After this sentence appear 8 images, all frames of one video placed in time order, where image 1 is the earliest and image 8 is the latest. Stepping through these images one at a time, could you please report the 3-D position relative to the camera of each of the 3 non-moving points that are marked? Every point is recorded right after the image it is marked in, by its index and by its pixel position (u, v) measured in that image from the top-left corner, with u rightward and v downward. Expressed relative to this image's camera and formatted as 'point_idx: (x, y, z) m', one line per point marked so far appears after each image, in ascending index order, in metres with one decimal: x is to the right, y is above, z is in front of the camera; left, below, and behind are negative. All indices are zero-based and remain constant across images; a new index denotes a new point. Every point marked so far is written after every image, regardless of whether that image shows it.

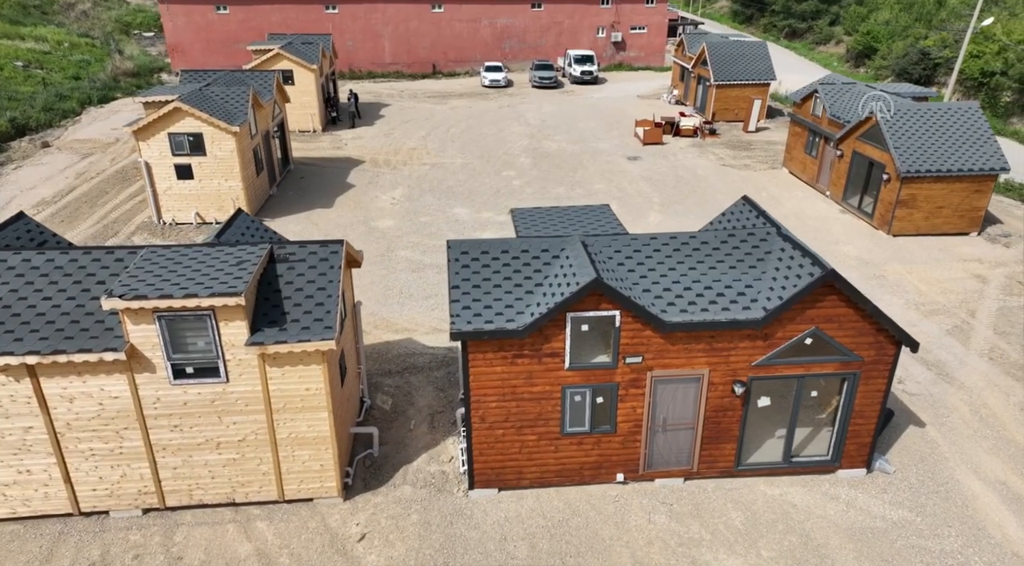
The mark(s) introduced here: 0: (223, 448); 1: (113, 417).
0: (-4.5, -2.5, +10.8) m
1: (-5.9, -2.0, +10.4) m
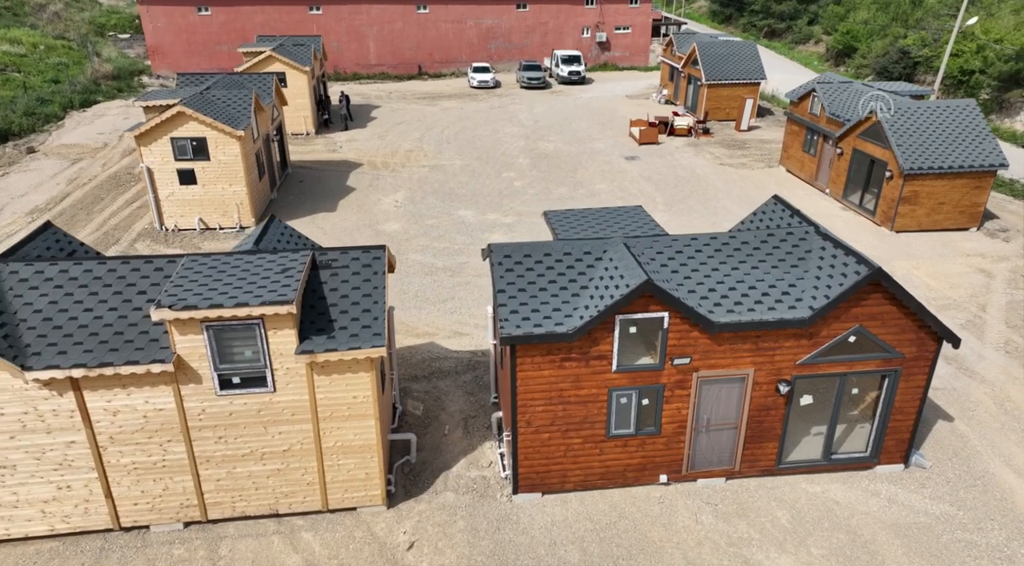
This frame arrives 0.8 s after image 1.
0: (-3.7, -2.7, +10.6) m
1: (-5.1, -2.1, +10.1) m
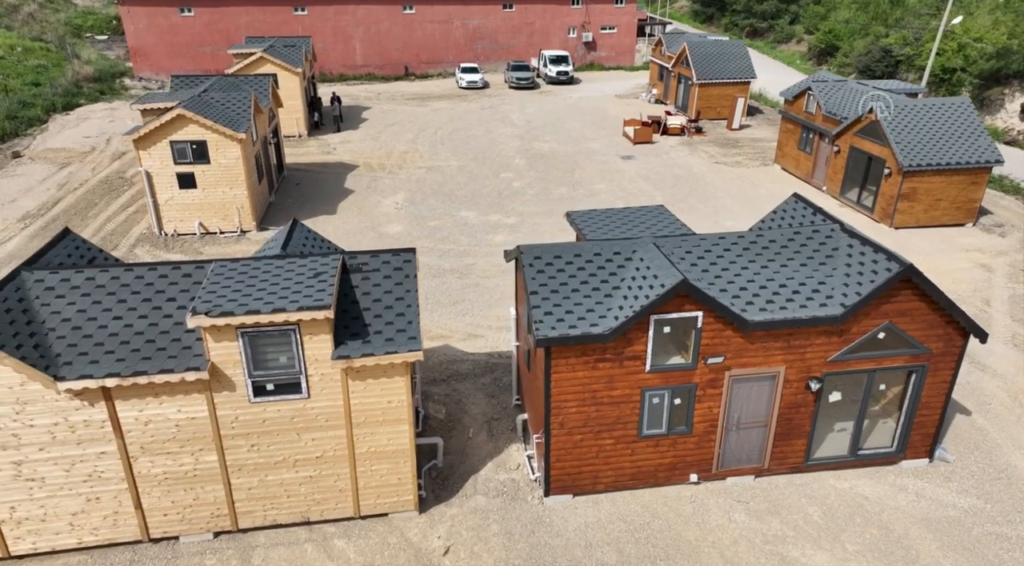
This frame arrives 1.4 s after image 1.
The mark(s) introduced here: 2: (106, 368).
0: (-3.2, -2.7, +10.5) m
1: (-4.6, -2.2, +10.0) m
2: (-5.3, -1.1, +9.2) m
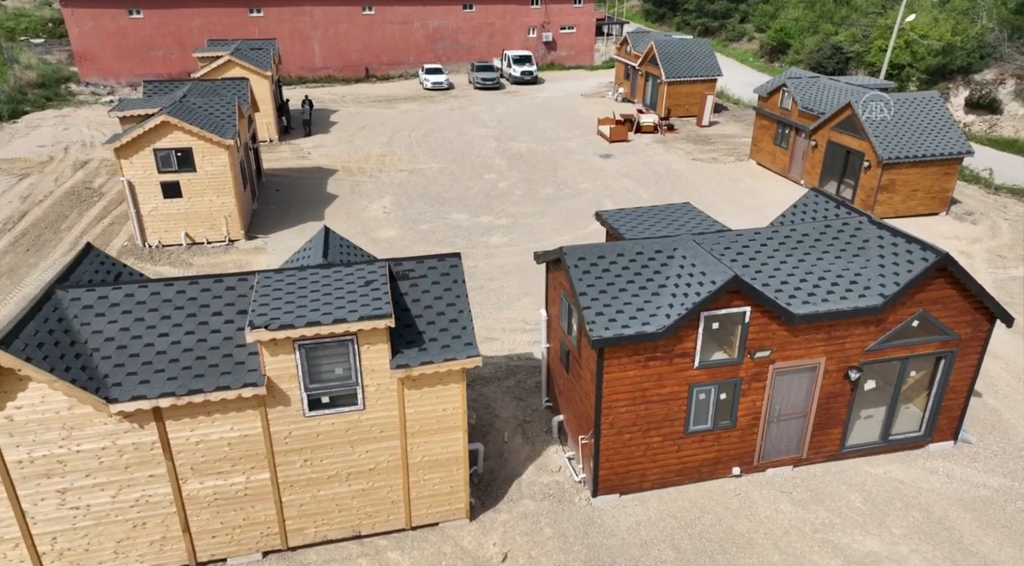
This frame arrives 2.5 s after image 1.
0: (-2.3, -2.9, +10.2) m
1: (-3.7, -2.4, +9.6) m
2: (-4.4, -1.3, +8.8) m
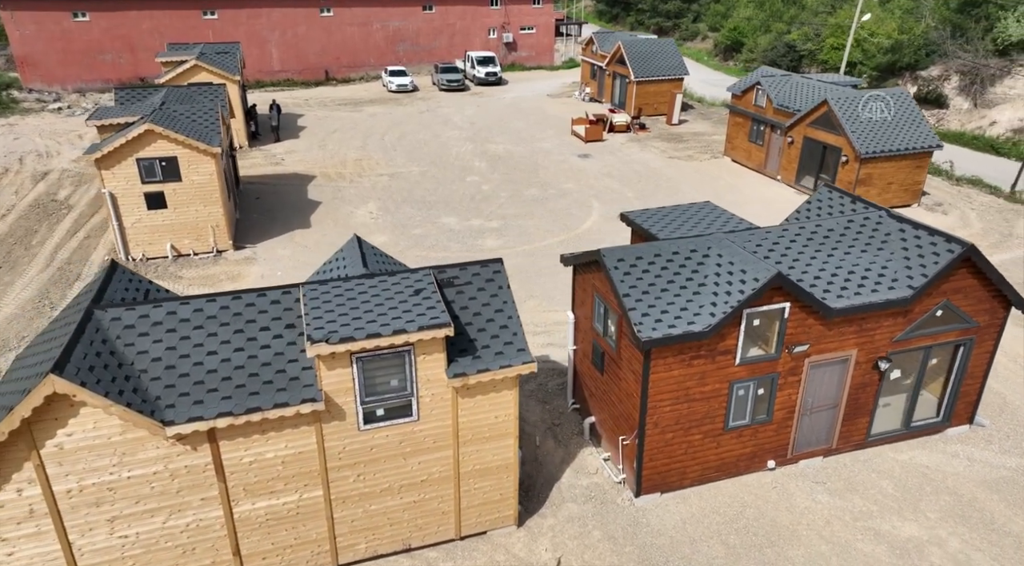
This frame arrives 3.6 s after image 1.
0: (-1.5, -3.0, +10.1) m
1: (-2.9, -2.6, +9.3) m
2: (-3.6, -1.5, +8.5) m
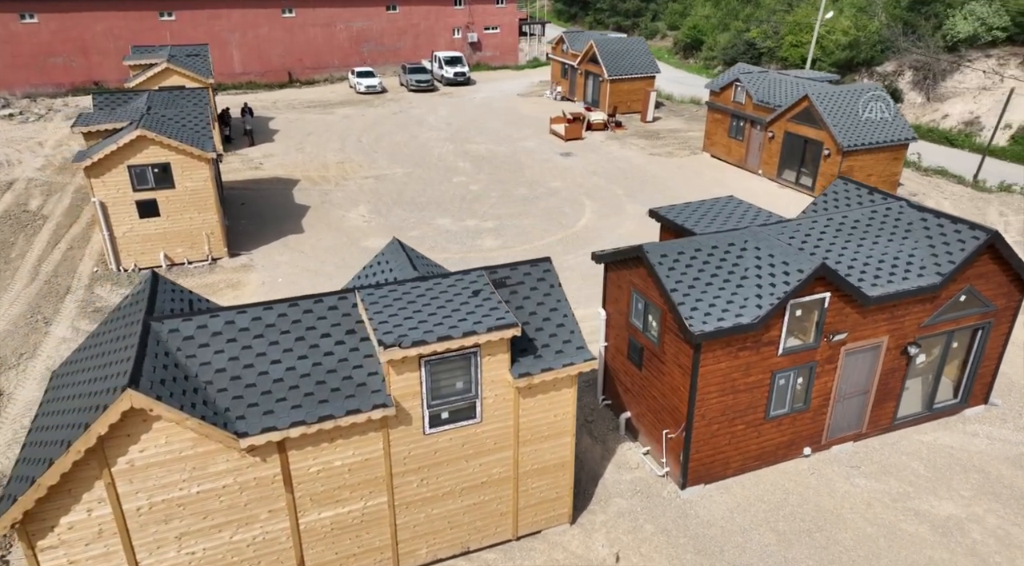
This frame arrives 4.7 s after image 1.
0: (-0.6, -3.0, +10.0) m
1: (-2.0, -2.6, +9.2) m
2: (-2.7, -1.6, +8.3) m
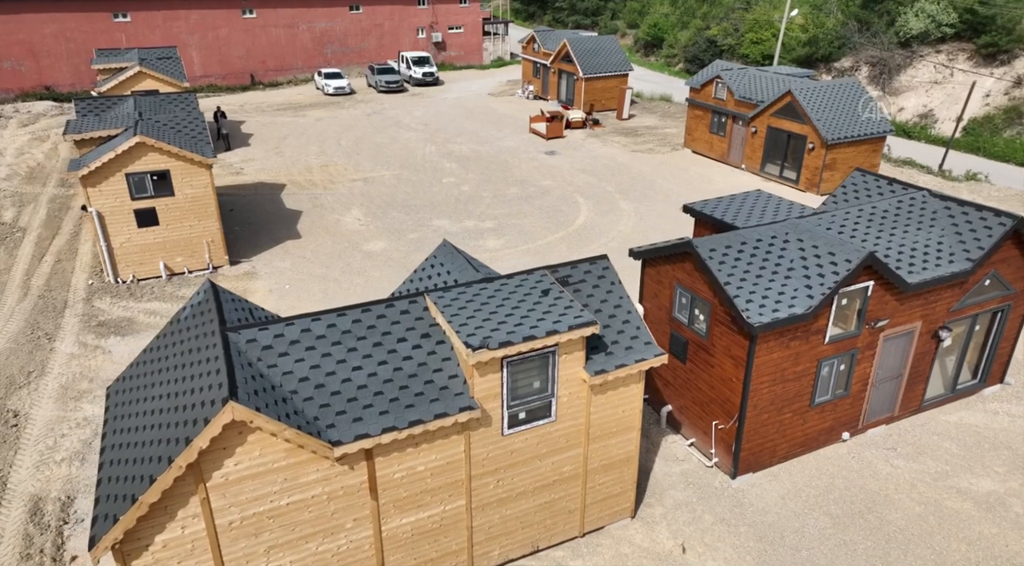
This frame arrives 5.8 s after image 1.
0: (+0.4, -3.0, +10.0) m
1: (-0.9, -2.7, +9.1) m
2: (-1.6, -1.7, +8.2) m
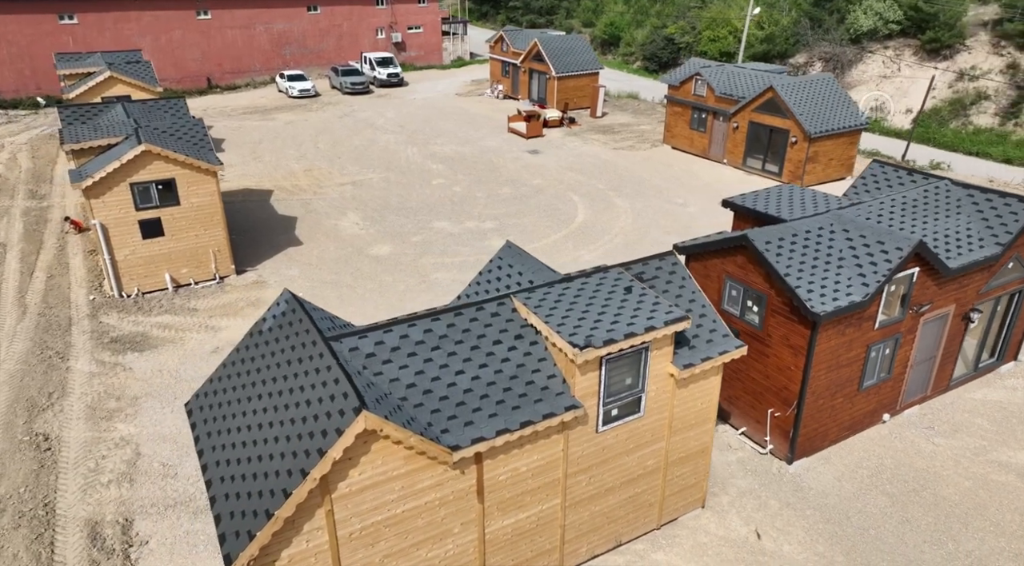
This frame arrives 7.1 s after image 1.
0: (+1.6, -3.0, +10.1) m
1: (+0.4, -2.7, +9.2) m
2: (-0.3, -1.7, +8.2) m
